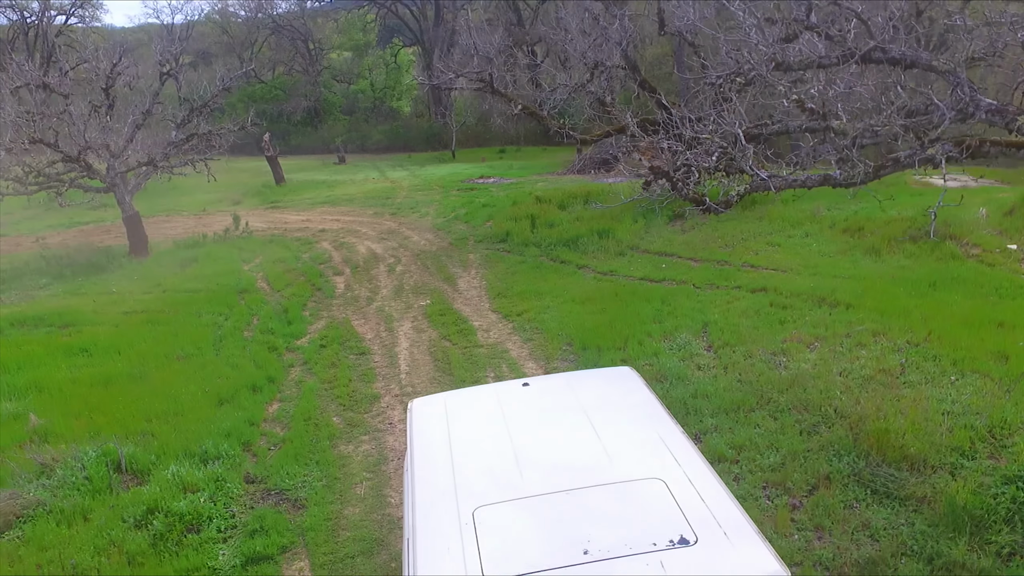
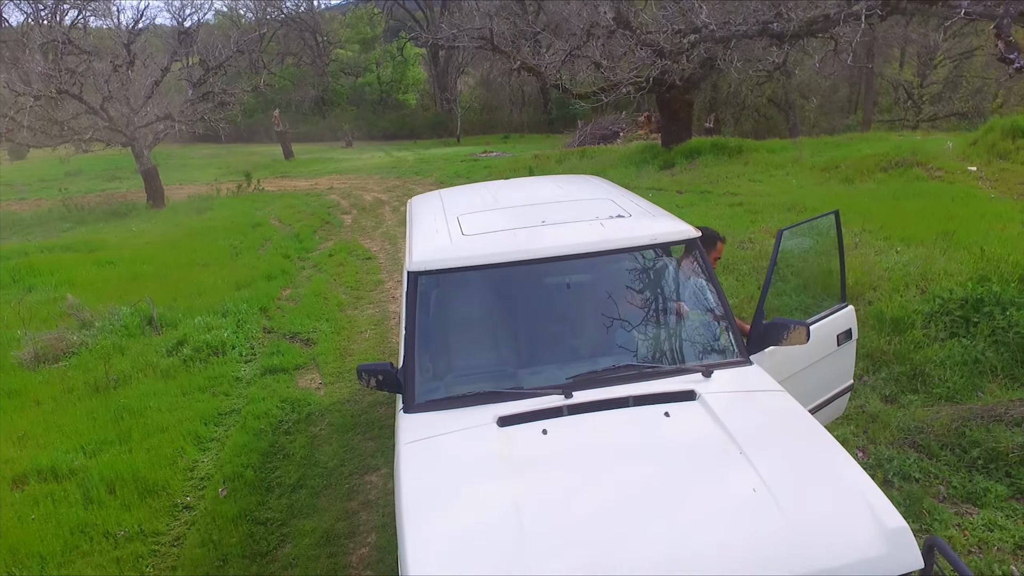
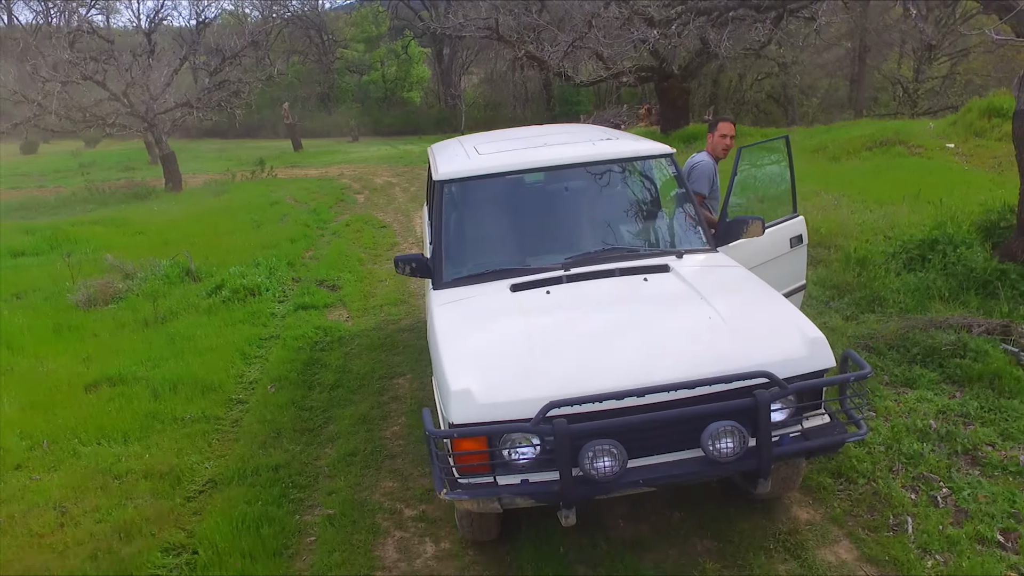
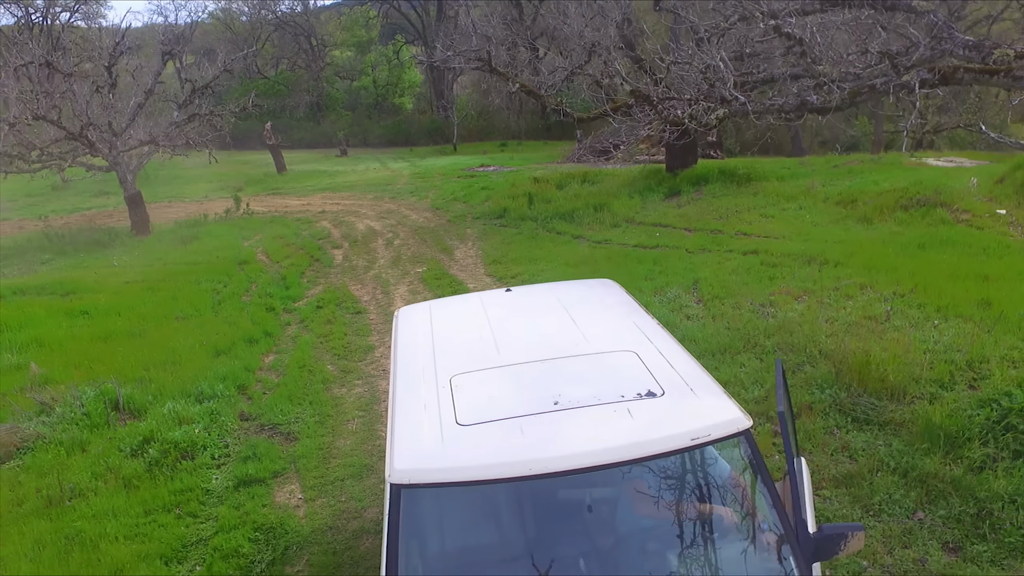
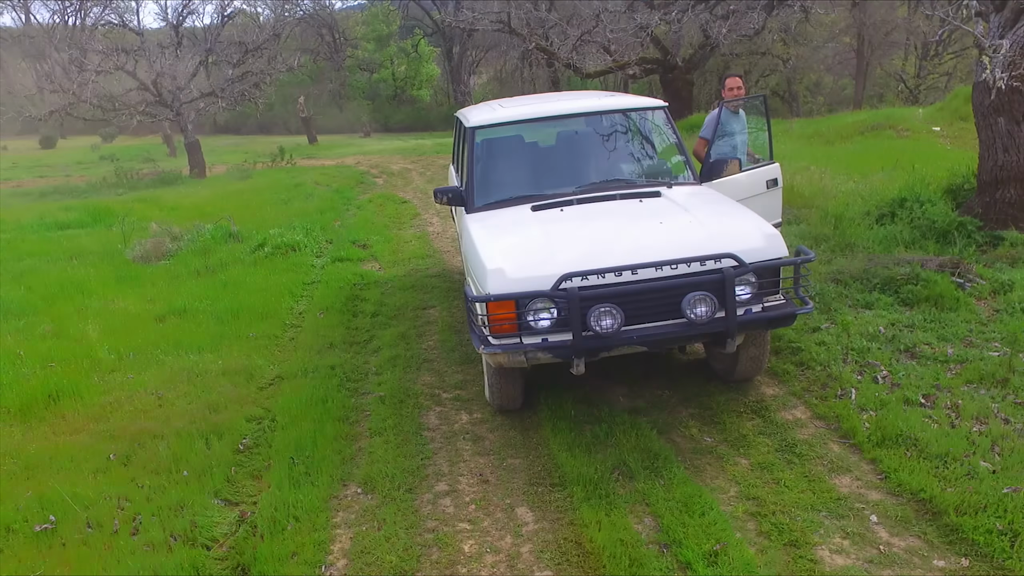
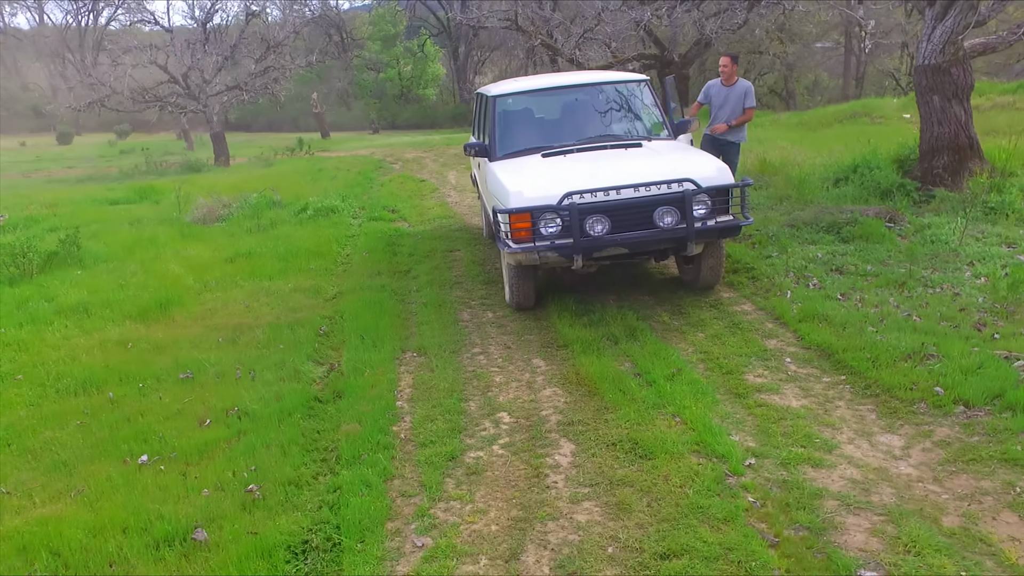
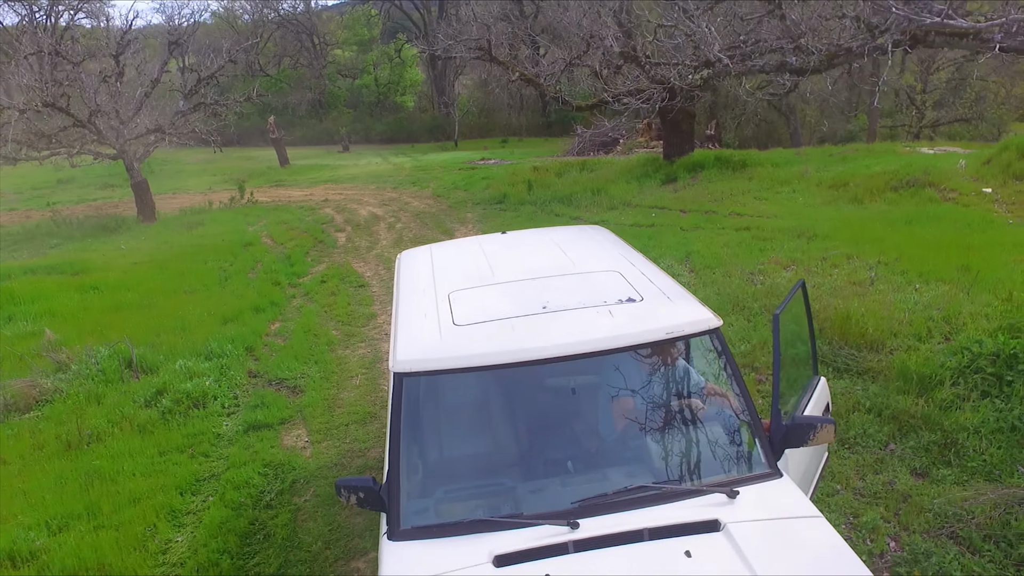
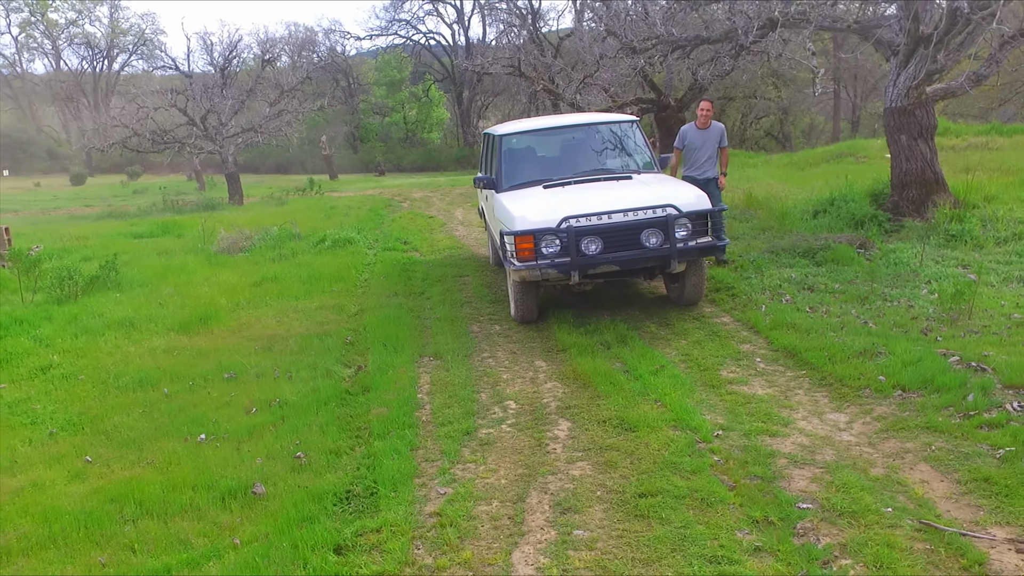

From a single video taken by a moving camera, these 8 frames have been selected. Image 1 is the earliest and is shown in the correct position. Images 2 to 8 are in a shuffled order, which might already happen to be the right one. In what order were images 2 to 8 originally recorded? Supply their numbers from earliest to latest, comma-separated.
4, 7, 2, 3, 5, 6, 8
